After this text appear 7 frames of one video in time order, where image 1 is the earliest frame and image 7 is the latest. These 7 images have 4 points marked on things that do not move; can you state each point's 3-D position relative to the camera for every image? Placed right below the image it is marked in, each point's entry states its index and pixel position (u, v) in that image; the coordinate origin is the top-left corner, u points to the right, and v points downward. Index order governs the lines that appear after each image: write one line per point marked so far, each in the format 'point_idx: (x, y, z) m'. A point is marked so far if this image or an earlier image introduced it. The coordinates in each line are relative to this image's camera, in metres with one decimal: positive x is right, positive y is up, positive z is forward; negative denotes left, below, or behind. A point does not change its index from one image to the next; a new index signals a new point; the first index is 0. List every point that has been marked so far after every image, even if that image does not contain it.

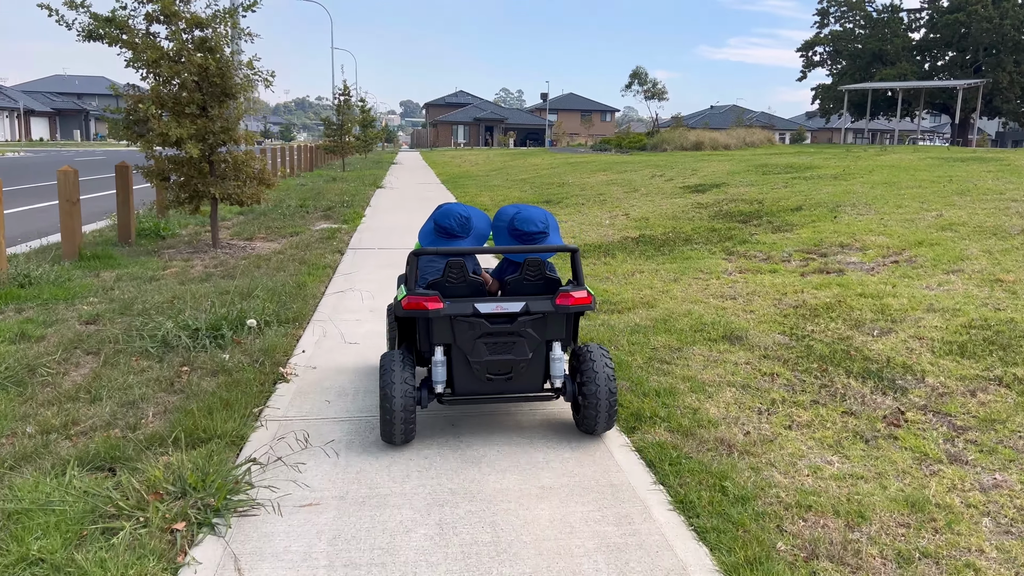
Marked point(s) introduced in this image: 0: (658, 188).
0: (+2.3, +1.6, +13.0) m
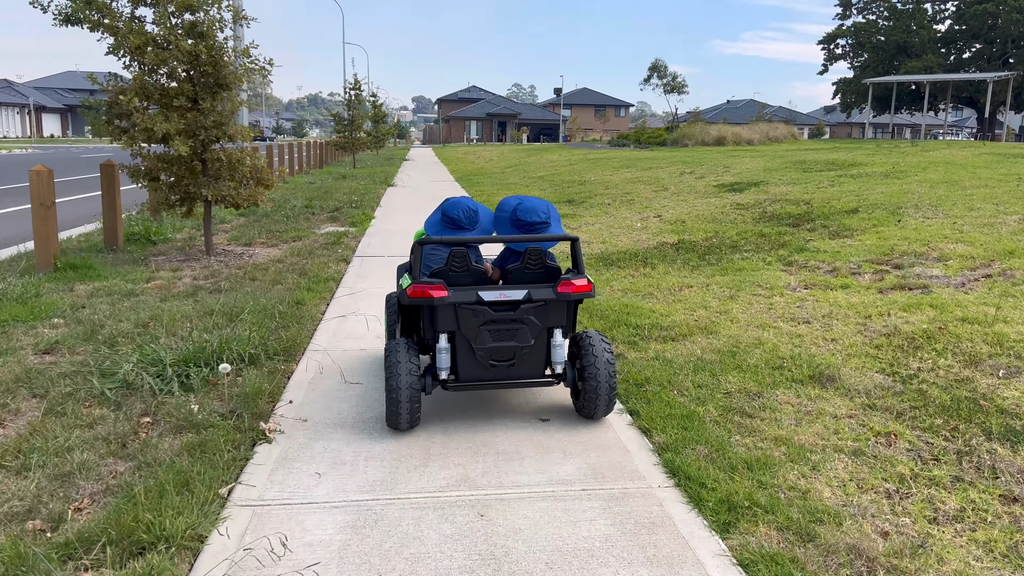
0: (+2.6, +1.5, +12.1) m
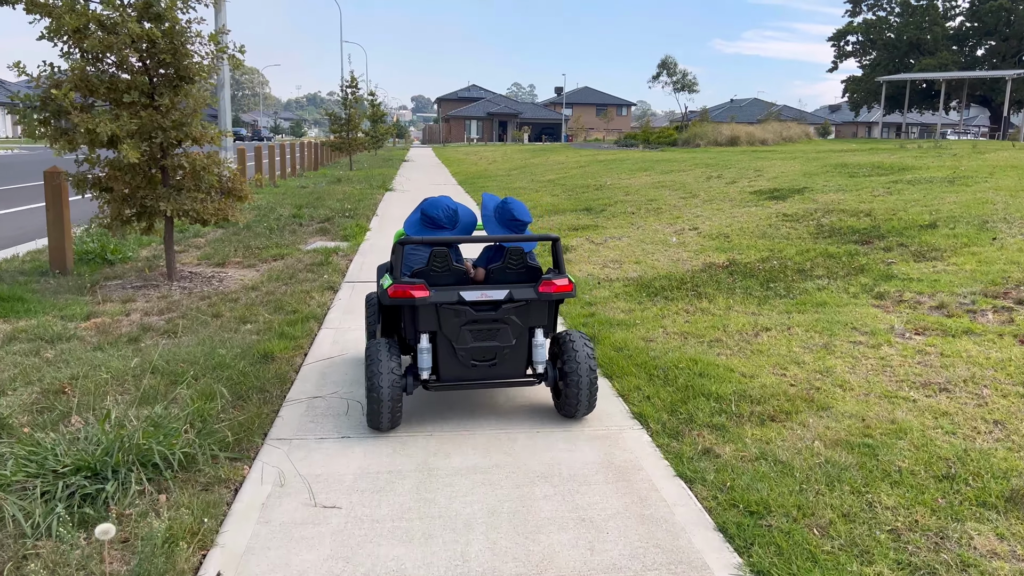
0: (+2.7, +1.2, +10.8) m
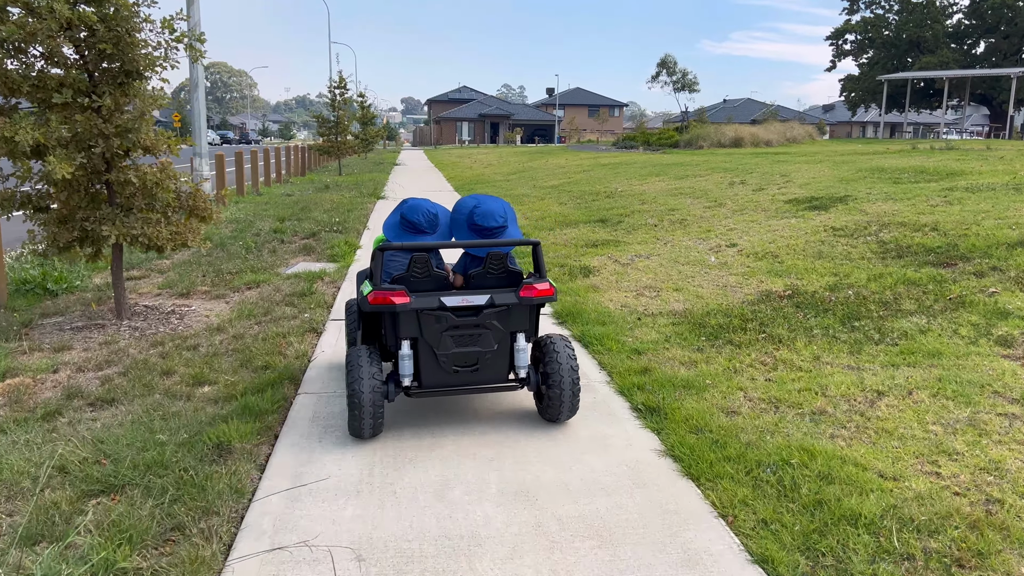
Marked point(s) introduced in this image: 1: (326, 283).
0: (+2.8, +1.0, +9.8) m
1: (-1.5, 0.0, +6.6) m
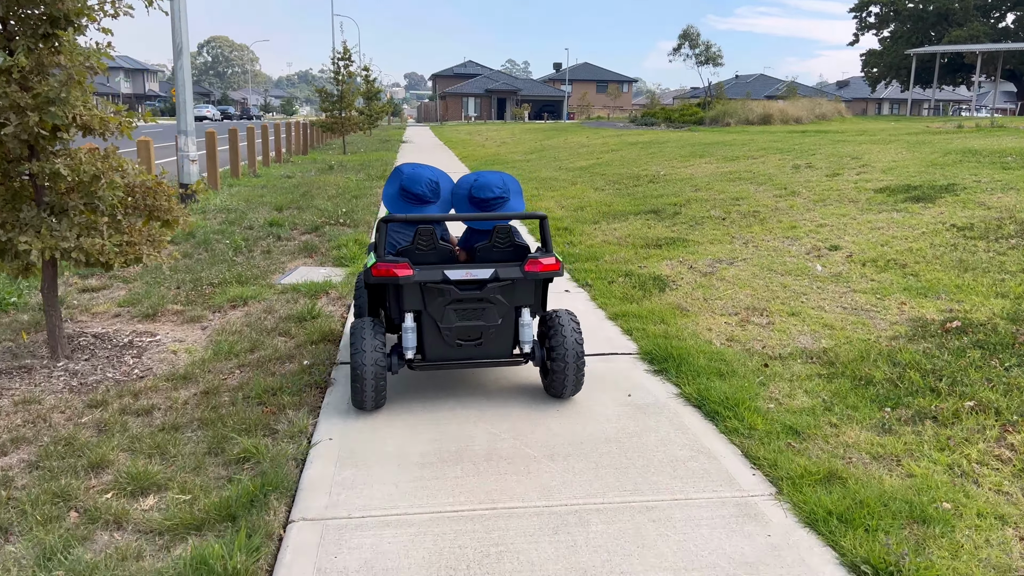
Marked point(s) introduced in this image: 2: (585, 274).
0: (+3.2, +1.0, +8.3) m
1: (-1.1, -0.1, +5.1) m
2: (+0.5, +0.1, +5.7) m
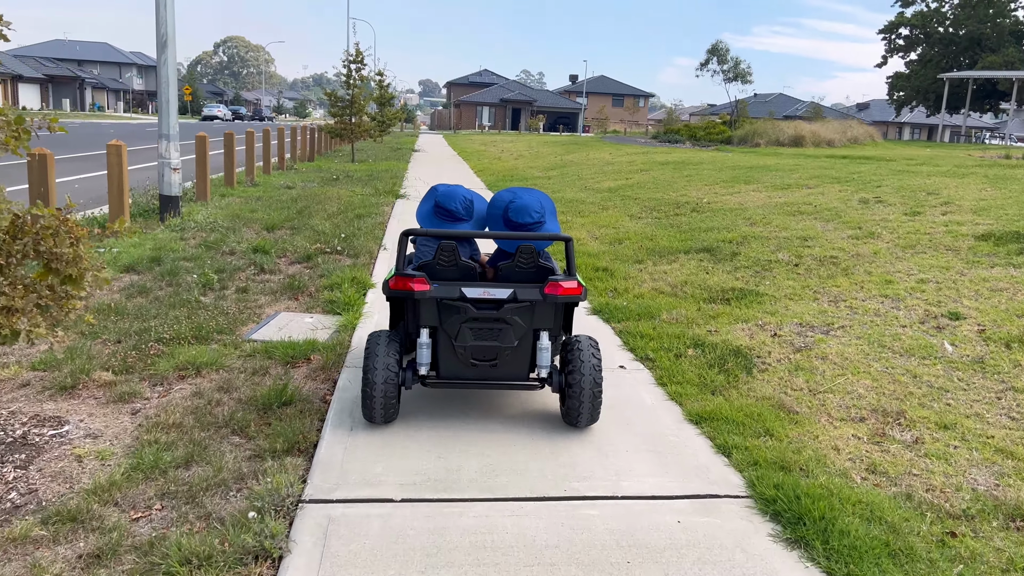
0: (+3.4, +0.5, +7.0) m
1: (-0.9, -0.4, +3.9) m
2: (+0.7, -0.3, +4.5) m
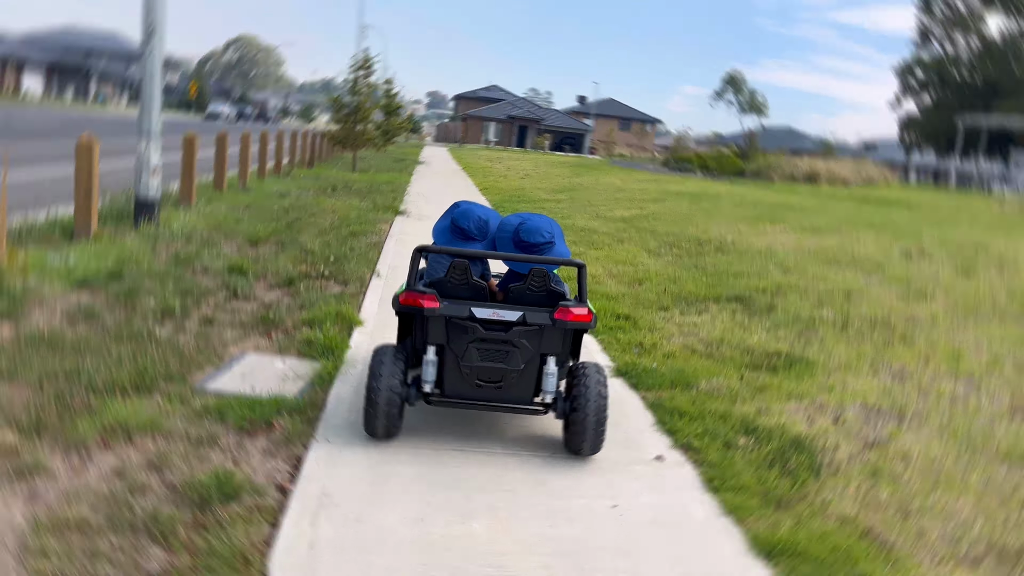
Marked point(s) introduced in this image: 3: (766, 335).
0: (+3.5, 0.0, +6.3) m
1: (-0.9, -0.6, +3.1) m
2: (+0.7, -0.6, +3.7) m
3: (+1.6, -0.3, +5.3) m
